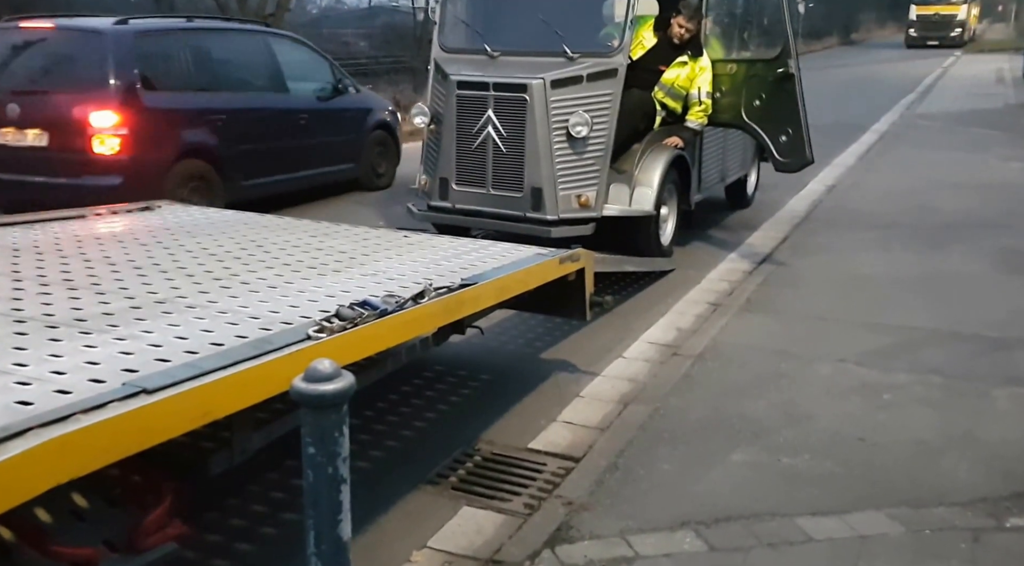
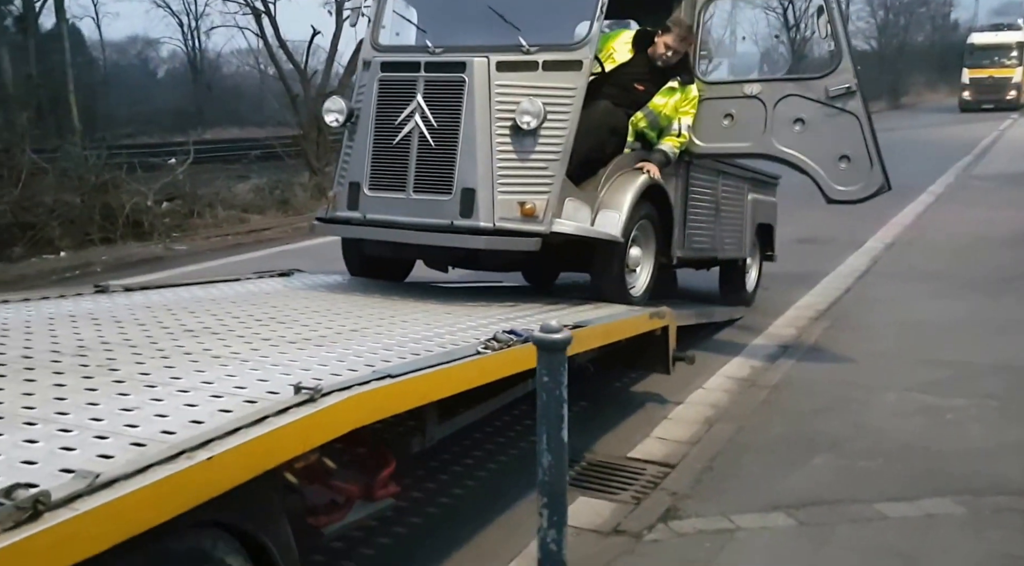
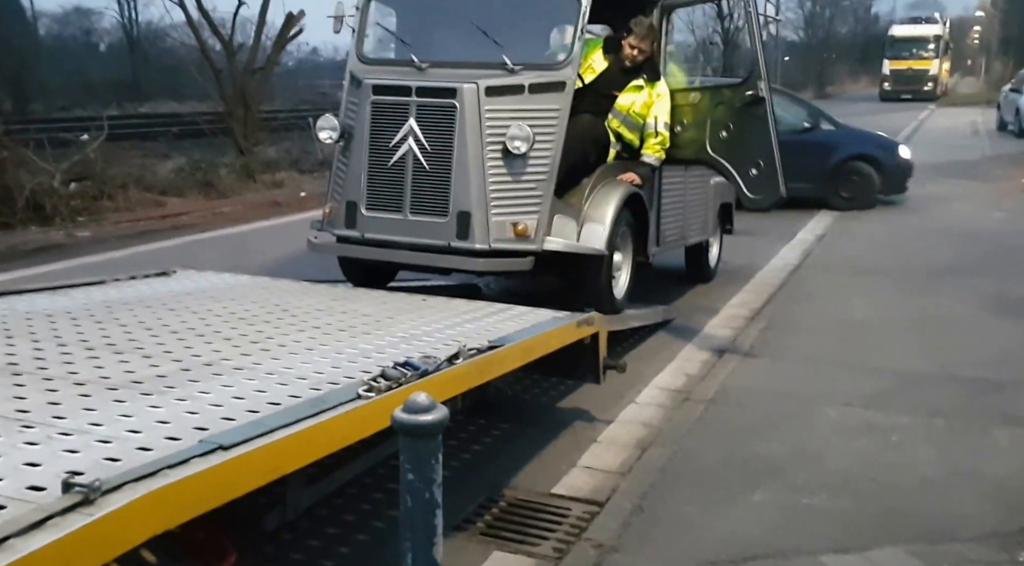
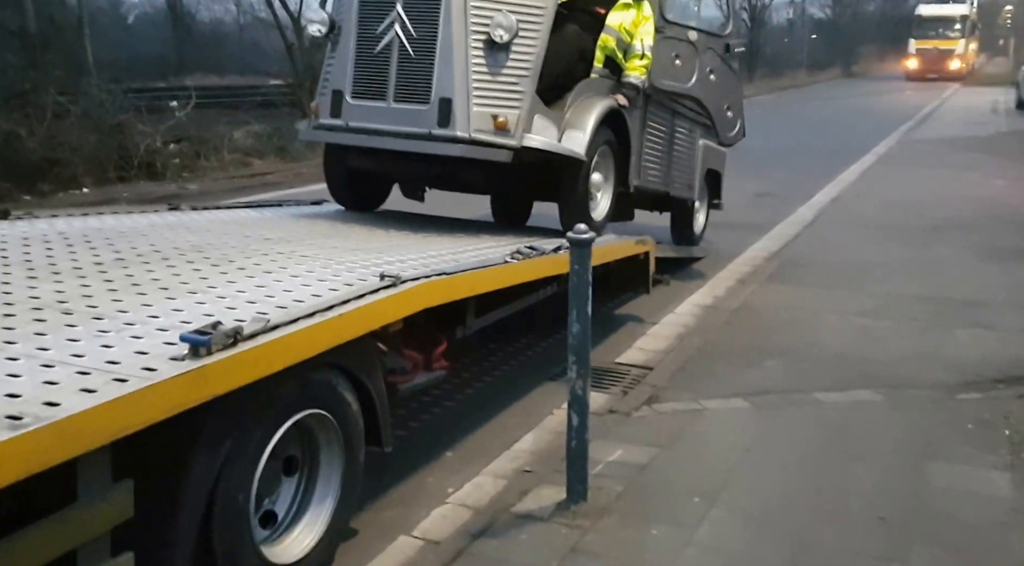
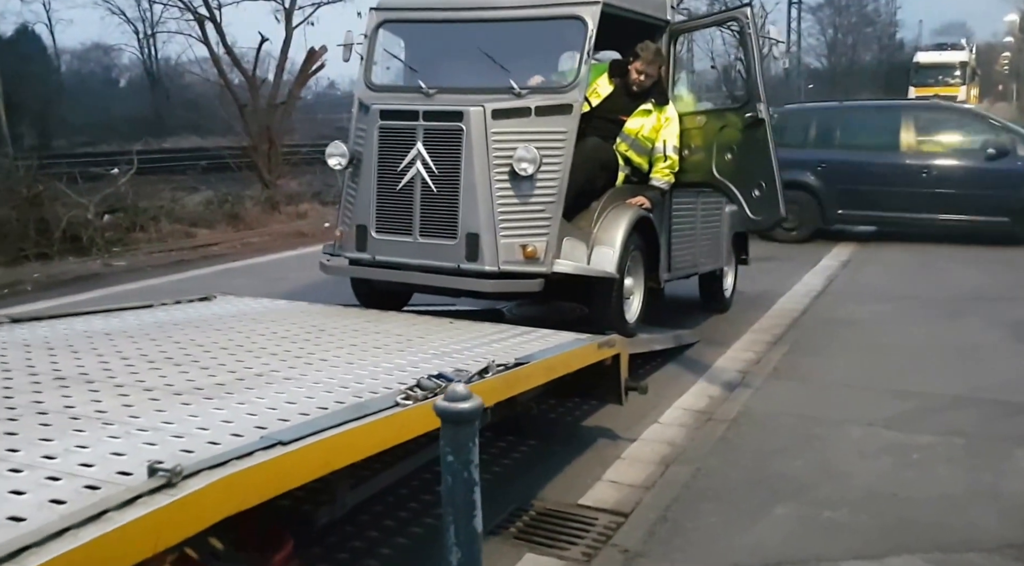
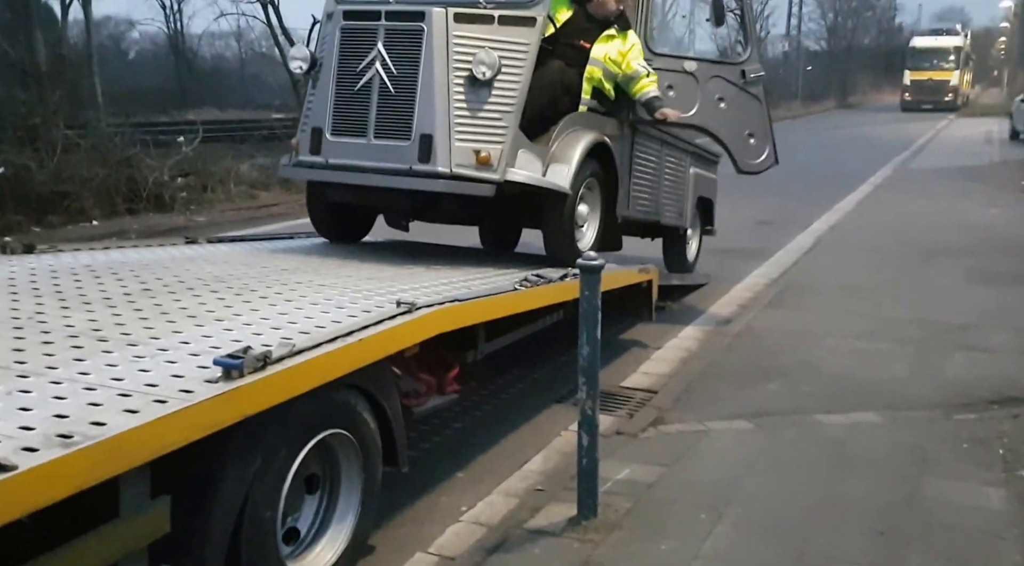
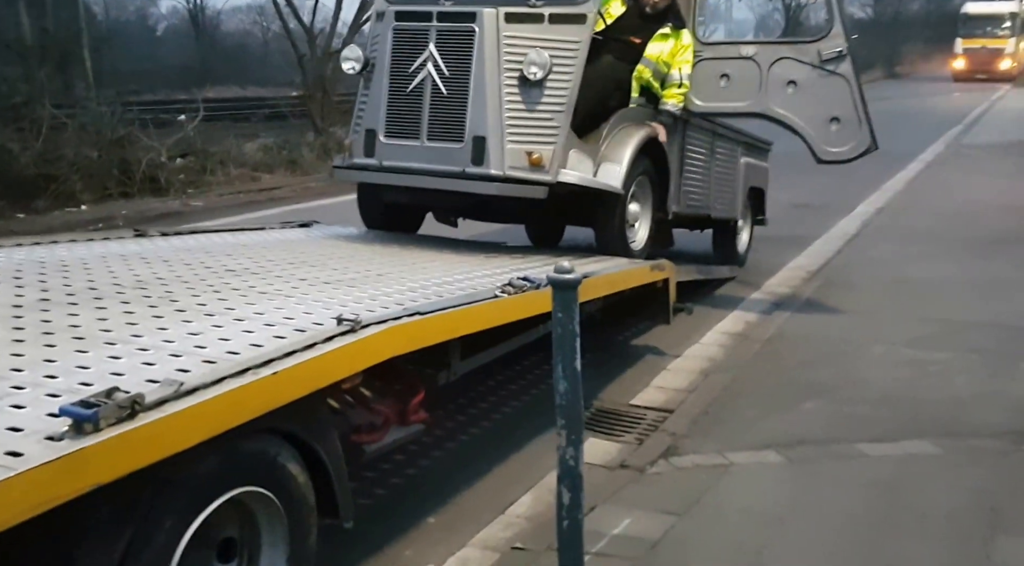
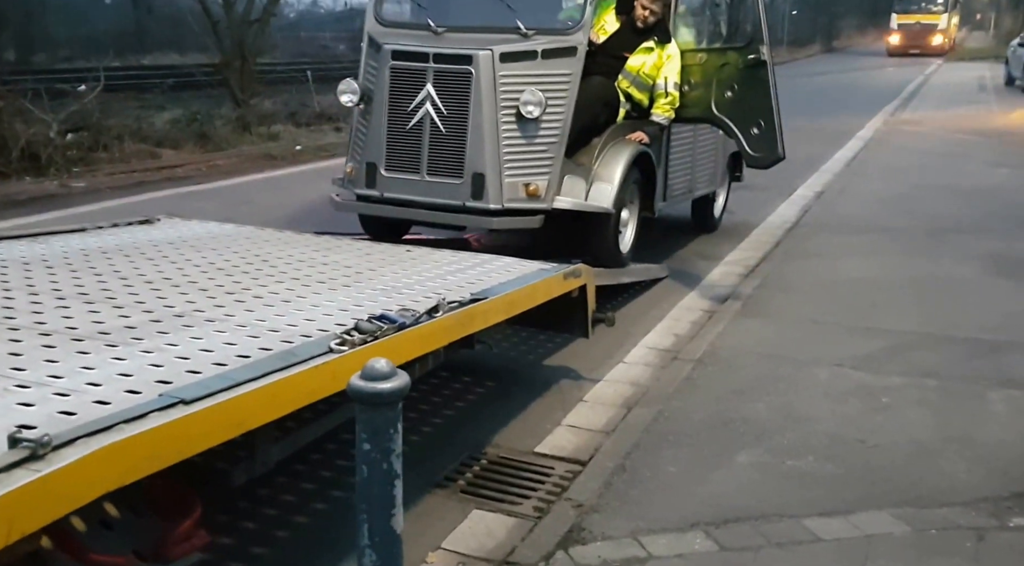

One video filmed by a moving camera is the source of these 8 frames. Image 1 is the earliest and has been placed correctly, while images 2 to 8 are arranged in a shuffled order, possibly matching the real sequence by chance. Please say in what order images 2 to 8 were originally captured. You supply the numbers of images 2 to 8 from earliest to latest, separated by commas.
8, 3, 5, 2, 7, 4, 6
